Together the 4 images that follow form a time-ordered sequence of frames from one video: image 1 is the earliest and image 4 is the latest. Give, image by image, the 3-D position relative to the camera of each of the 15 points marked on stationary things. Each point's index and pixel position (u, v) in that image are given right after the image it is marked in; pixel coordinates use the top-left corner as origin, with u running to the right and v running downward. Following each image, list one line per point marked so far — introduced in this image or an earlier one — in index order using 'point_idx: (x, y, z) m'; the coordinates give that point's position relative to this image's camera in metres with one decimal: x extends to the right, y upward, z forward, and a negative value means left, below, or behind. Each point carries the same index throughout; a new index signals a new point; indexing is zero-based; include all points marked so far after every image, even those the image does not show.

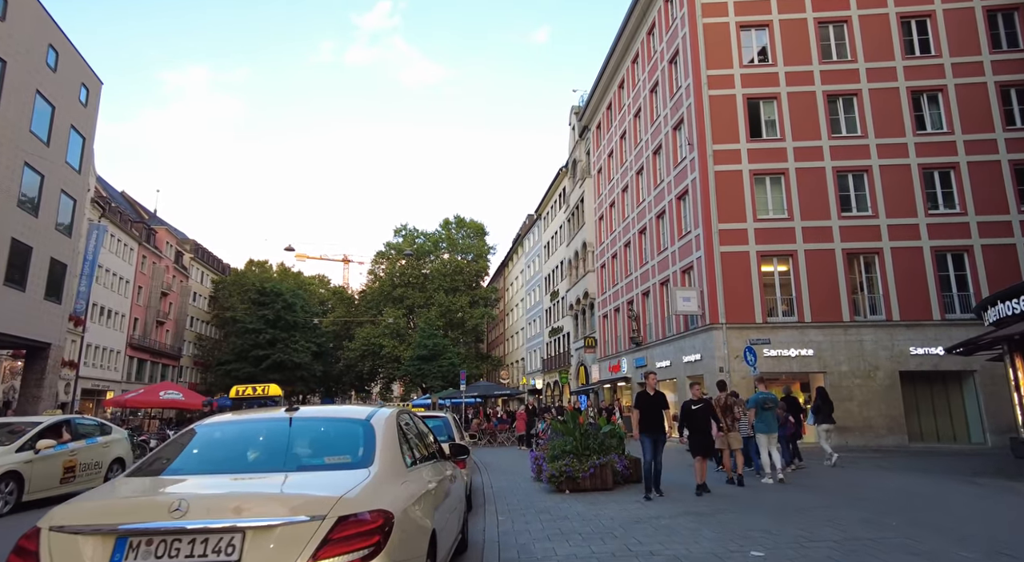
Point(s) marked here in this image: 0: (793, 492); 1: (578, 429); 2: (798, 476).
0: (+4.7, -3.6, +10.7) m
1: (+1.3, -2.9, +12.4) m
2: (+6.6, -4.5, +14.9) m
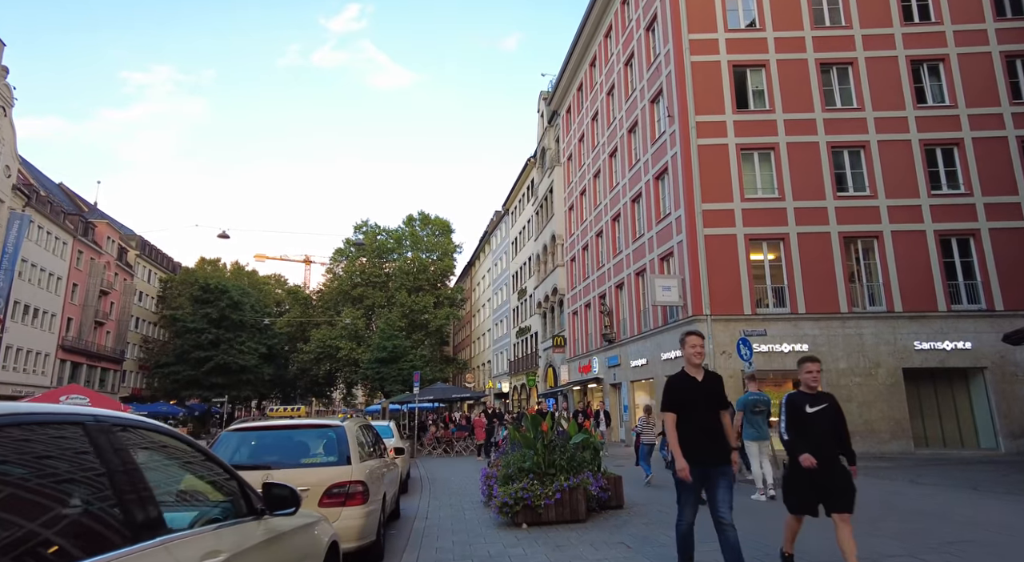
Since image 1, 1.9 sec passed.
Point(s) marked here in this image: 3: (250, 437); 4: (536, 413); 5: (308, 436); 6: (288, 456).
0: (+3.9, -3.0, +7.7) m
1: (+0.4, -2.3, +9.3) m
2: (+5.6, -4.0, +12.0) m
3: (-2.8, -1.7, +6.9) m
4: (+0.4, -2.0, +9.5) m
5: (-2.2, -1.7, +6.9) m
6: (-2.3, -1.8, +6.5) m
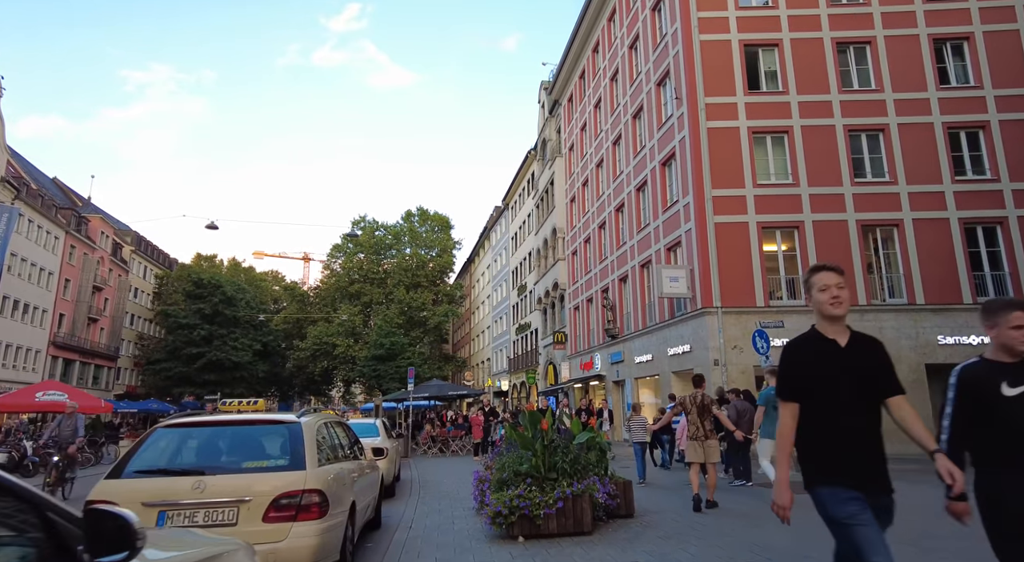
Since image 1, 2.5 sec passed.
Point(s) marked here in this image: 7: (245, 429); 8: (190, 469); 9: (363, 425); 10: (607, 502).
0: (+3.8, -2.7, +6.5) m
1: (+0.4, -2.0, +8.1) m
2: (+5.6, -3.7, +10.8) m
3: (-2.9, -1.4, +5.7) m
4: (+0.3, -1.7, +8.2) m
5: (-2.3, -1.4, +5.7) m
6: (-2.4, -1.5, +5.3) m
7: (-2.4, -1.3, +5.8) m
8: (-2.6, -1.5, +5.2) m
9: (-3.2, -3.1, +13.9) m
10: (+1.2, -2.9, +8.4) m
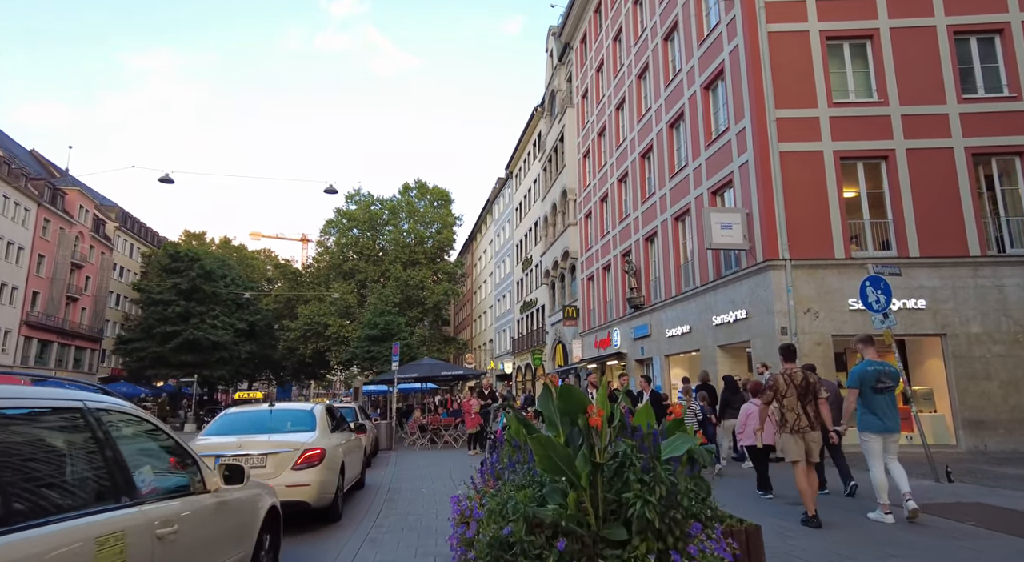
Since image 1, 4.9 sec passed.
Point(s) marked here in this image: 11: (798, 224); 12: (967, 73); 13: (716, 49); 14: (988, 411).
0: (+3.8, -1.6, +1.9) m
1: (+0.4, -0.9, +3.5) m
2: (+5.6, -2.5, +6.2) m
3: (-2.9, -0.4, +1.1) m
4: (+0.4, -0.6, +3.7) m
5: (-2.2, -0.4, +1.2) m
6: (-2.3, -0.5, +0.8) m
7: (-2.3, -0.3, +1.2) m
8: (-2.6, -0.5, +0.7) m
9: (-3.1, -1.9, +9.4) m
10: (+1.3, -1.8, +3.8) m
11: (+7.0, +1.4, +15.8) m
12: (+11.6, +5.3, +16.5) m
13: (+5.9, +6.7, +18.8) m
14: (+10.7, -2.9, +14.4) m
